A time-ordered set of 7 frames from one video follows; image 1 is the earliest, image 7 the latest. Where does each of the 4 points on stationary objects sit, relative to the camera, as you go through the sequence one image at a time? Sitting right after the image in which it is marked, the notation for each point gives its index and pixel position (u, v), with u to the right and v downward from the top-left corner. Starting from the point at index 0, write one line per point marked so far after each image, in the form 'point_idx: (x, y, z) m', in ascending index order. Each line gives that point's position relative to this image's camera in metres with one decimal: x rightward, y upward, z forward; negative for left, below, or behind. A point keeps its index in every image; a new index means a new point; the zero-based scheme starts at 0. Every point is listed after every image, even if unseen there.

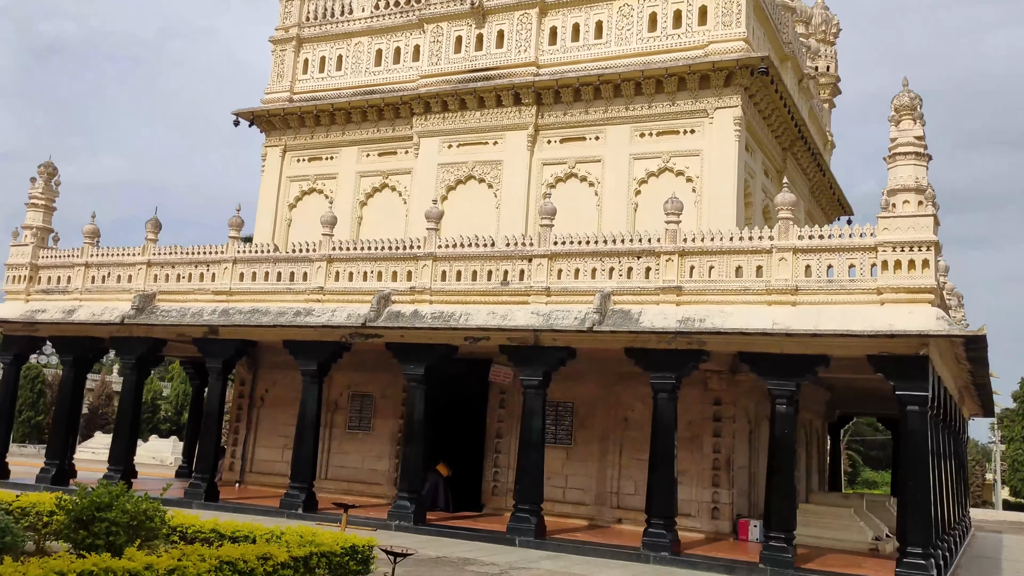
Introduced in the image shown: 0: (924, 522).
0: (+4.7, -2.6, +10.0) m
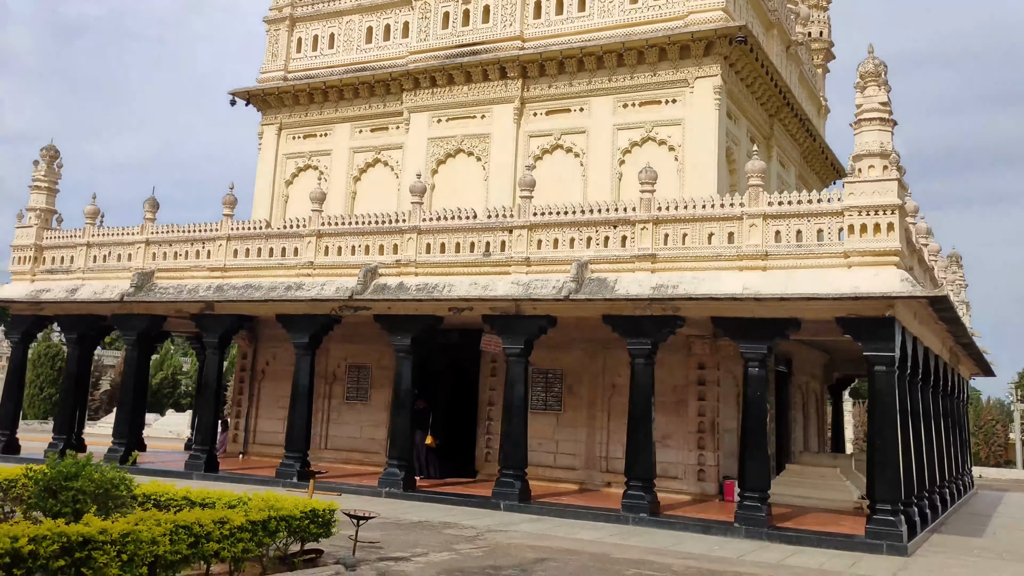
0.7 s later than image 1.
0: (+4.4, -2.2, +10.2) m
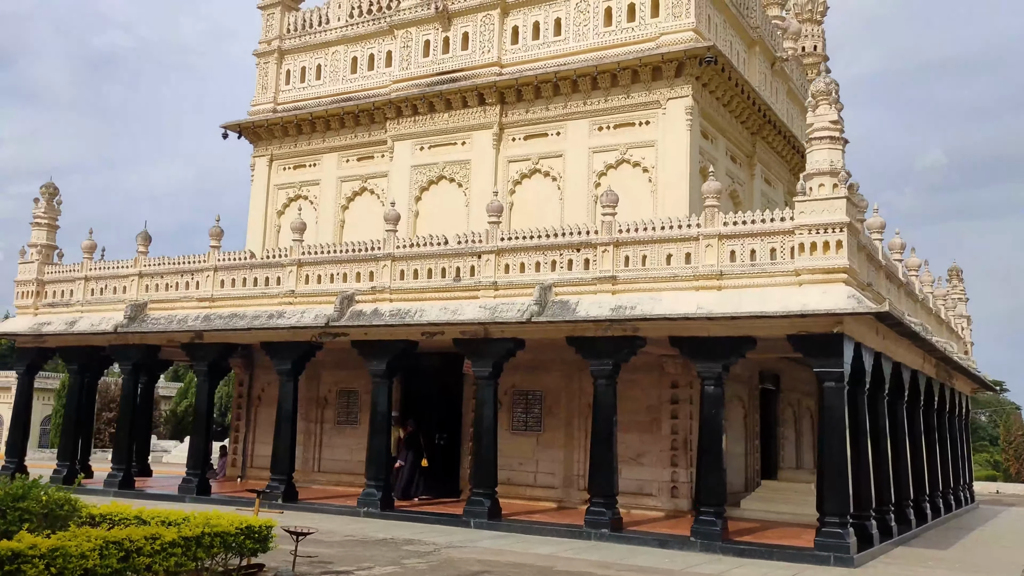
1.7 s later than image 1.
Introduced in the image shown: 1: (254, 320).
0: (+3.9, -2.4, +10.4) m
1: (-4.3, -0.5, +14.6) m
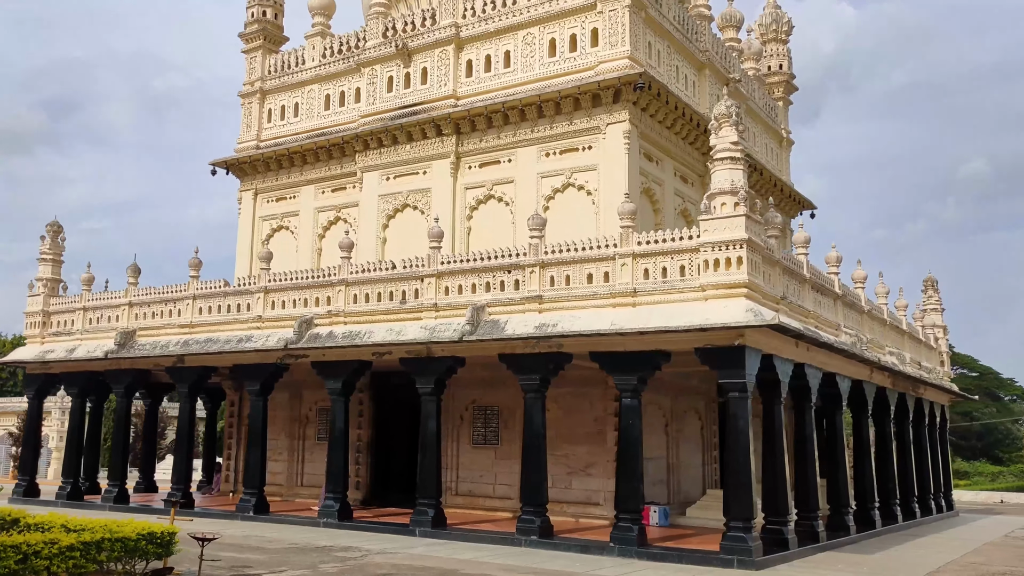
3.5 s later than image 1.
0: (+2.8, -2.6, +10.9) m
1: (-5.1, -1.0, +15.6) m
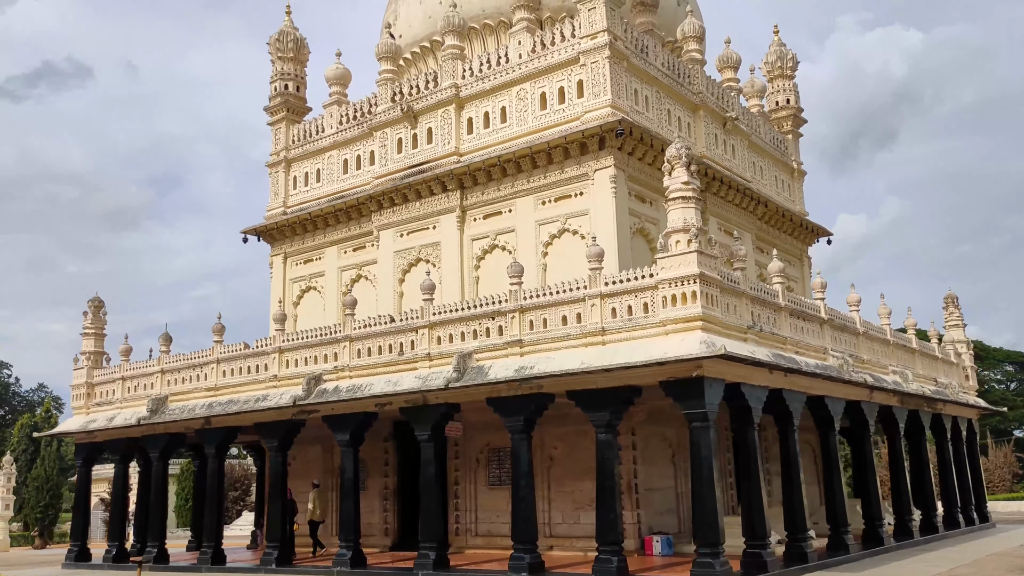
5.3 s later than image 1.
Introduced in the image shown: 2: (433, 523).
0: (+2.5, -3.0, +11.2) m
1: (-5.0, -2.2, +16.6) m
2: (-1.3, -3.7, +14.0) m
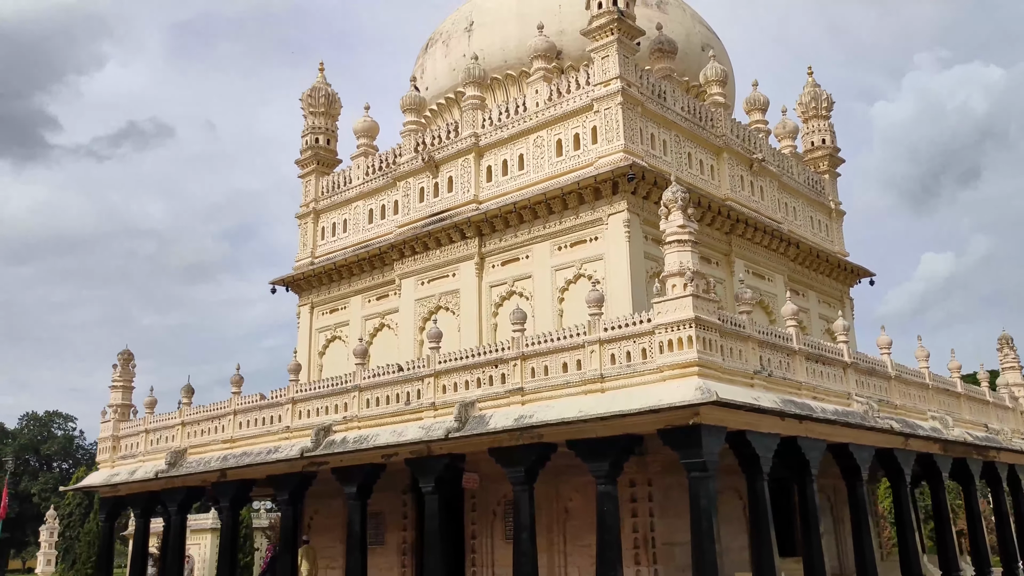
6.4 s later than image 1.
0: (+2.4, -3.5, +10.5) m
1: (-4.8, -3.1, +16.5) m
2: (-1.2, -4.5, +13.6) m
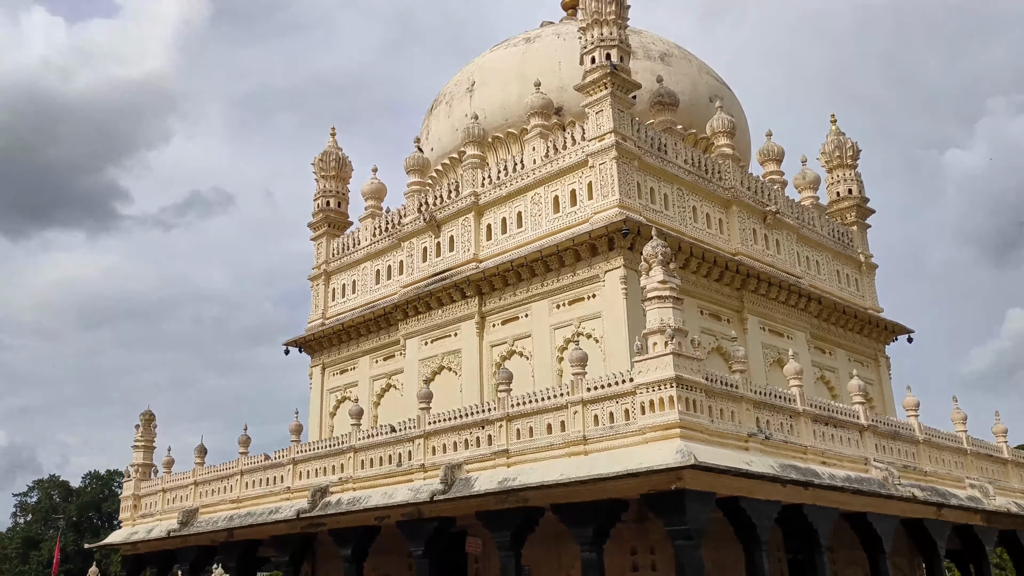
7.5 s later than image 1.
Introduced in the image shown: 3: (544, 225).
0: (+2.1, -4.1, +9.8) m
1: (-4.7, -4.3, +16.3) m
2: (-1.3, -5.4, +13.1) m
3: (+0.7, +1.3, +17.4) m
